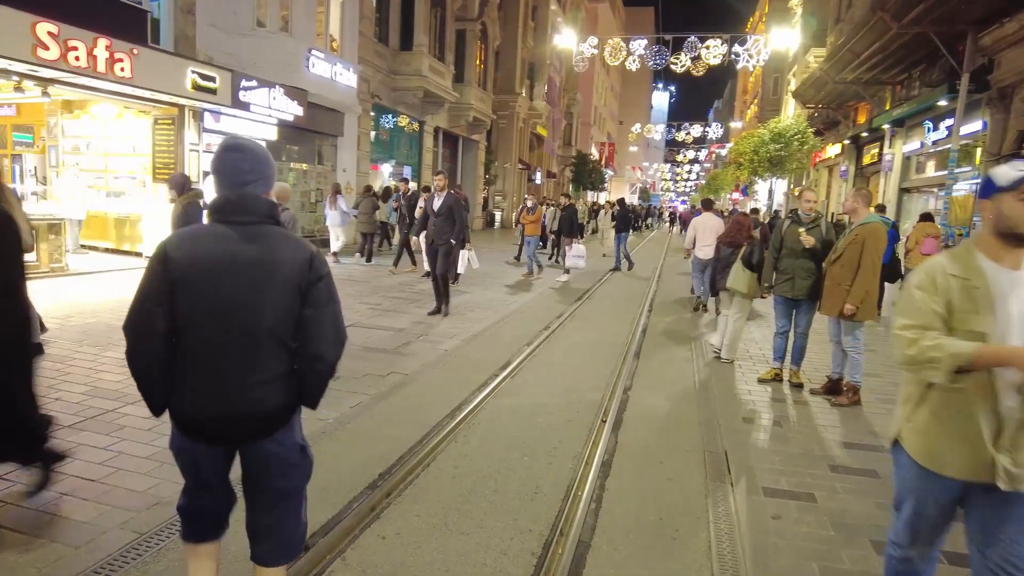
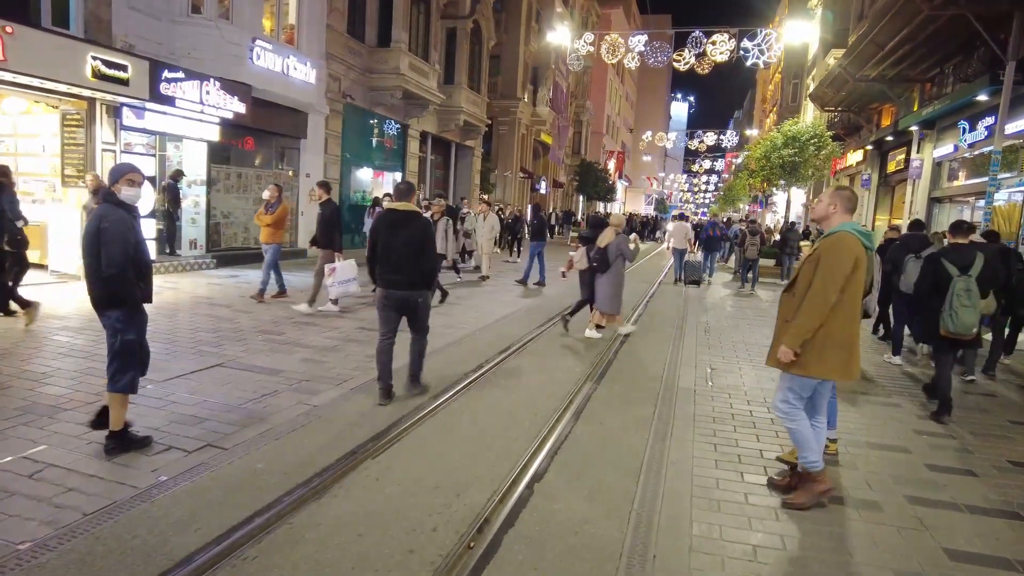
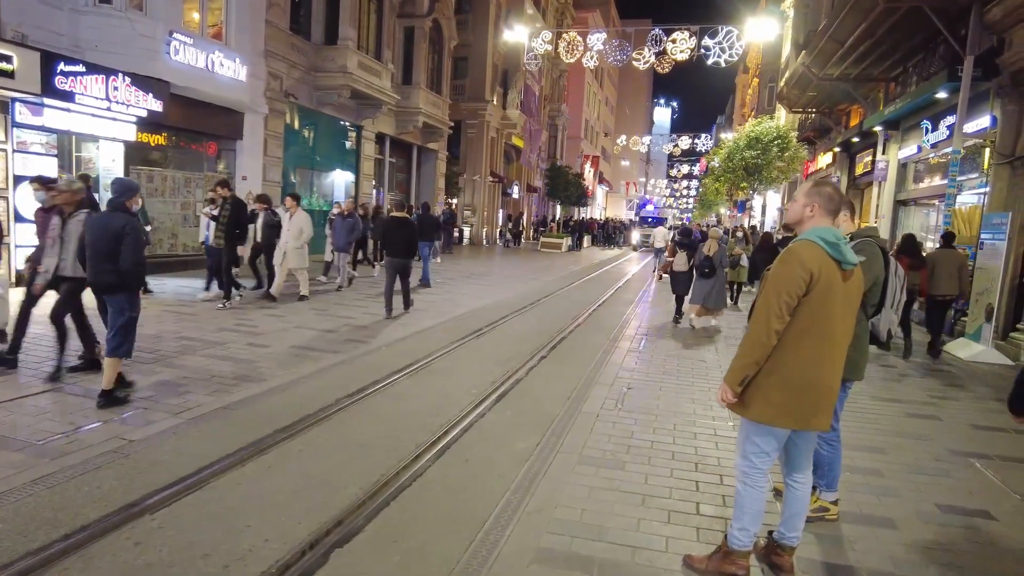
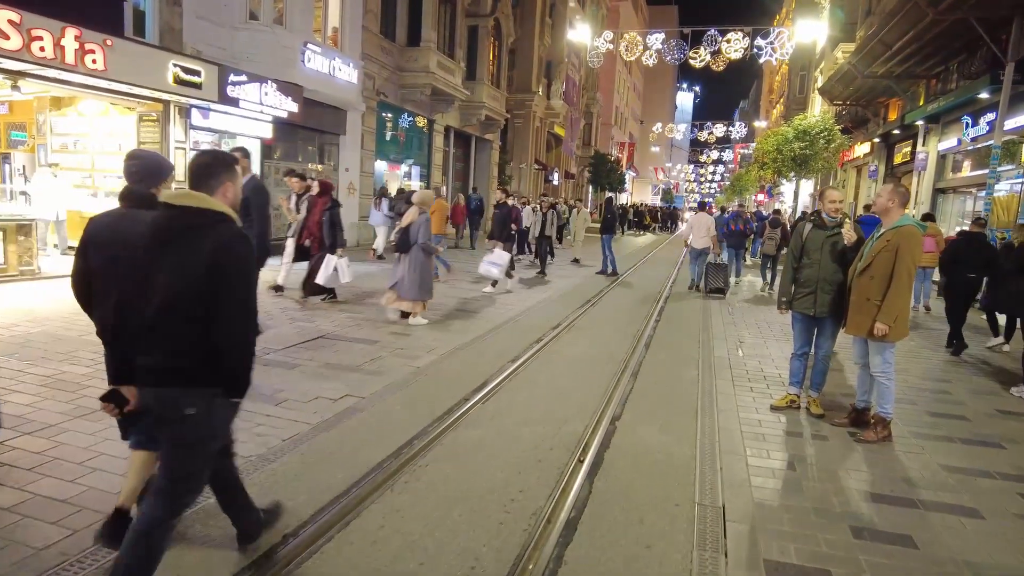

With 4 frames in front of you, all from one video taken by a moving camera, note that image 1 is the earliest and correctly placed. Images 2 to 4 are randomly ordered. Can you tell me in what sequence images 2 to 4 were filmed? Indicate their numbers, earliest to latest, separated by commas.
4, 2, 3
